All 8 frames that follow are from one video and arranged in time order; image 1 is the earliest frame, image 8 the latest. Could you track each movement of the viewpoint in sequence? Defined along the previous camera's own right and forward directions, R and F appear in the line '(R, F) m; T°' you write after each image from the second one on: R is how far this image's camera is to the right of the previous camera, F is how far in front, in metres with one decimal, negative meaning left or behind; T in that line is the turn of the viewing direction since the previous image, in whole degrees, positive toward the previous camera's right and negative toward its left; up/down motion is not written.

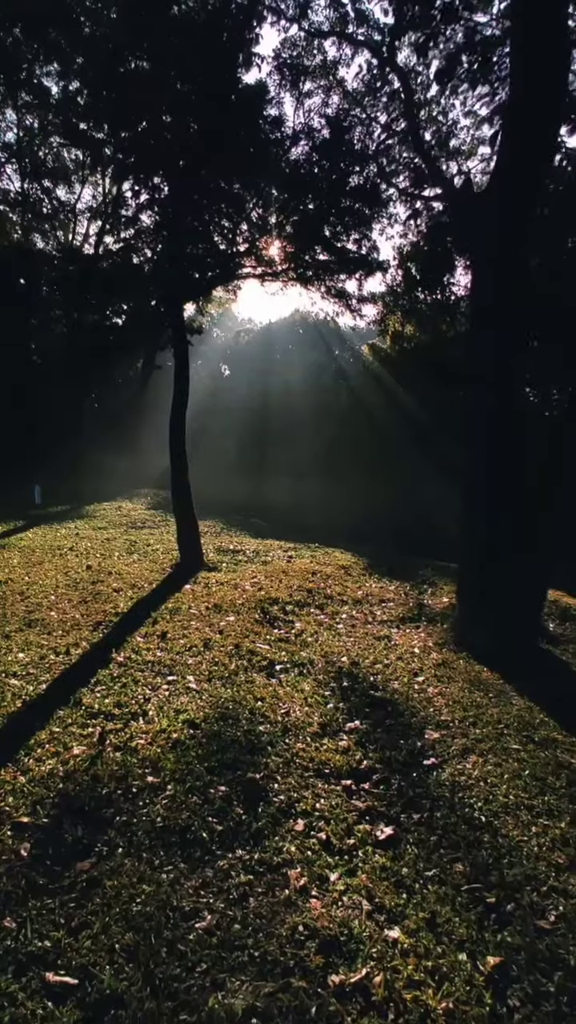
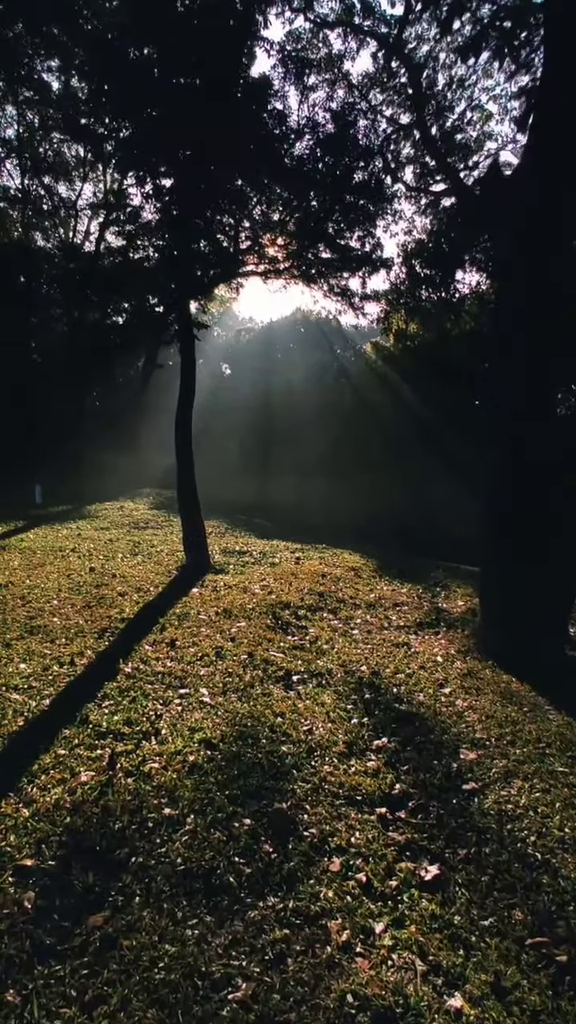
(-0.1, +0.3) m; 0°
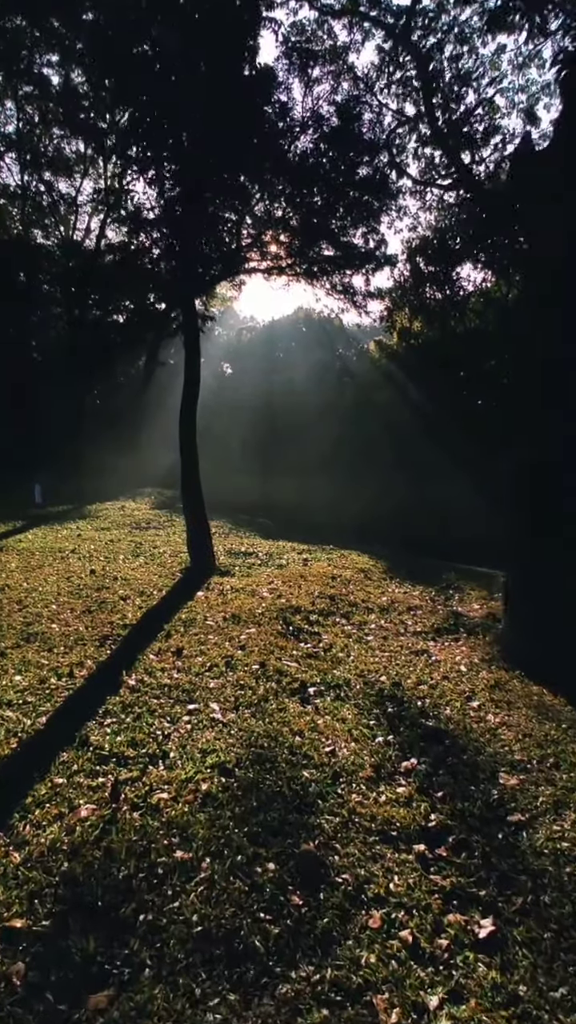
(-0.1, +0.4) m; 0°
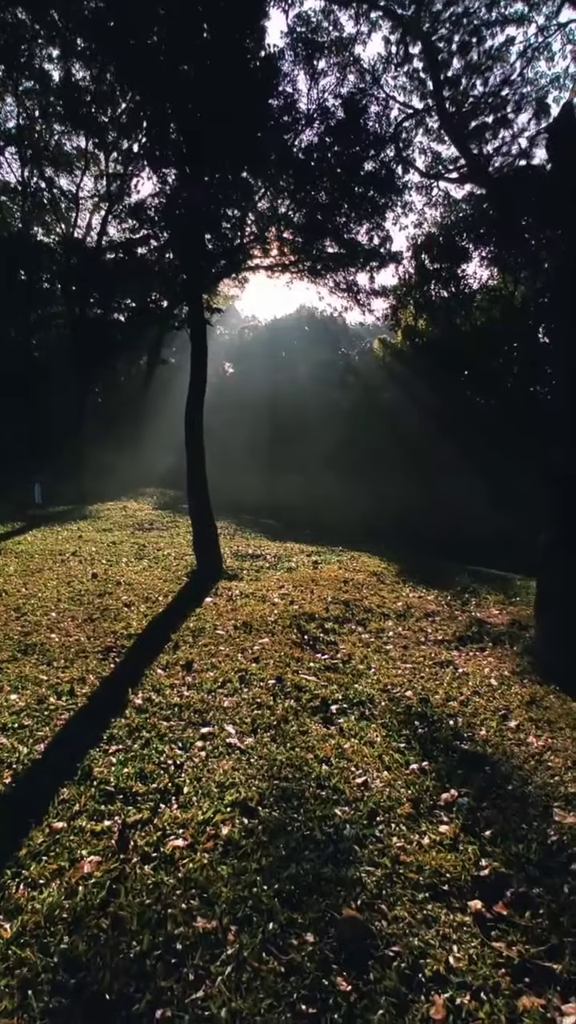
(-0.1, +0.4) m; 0°
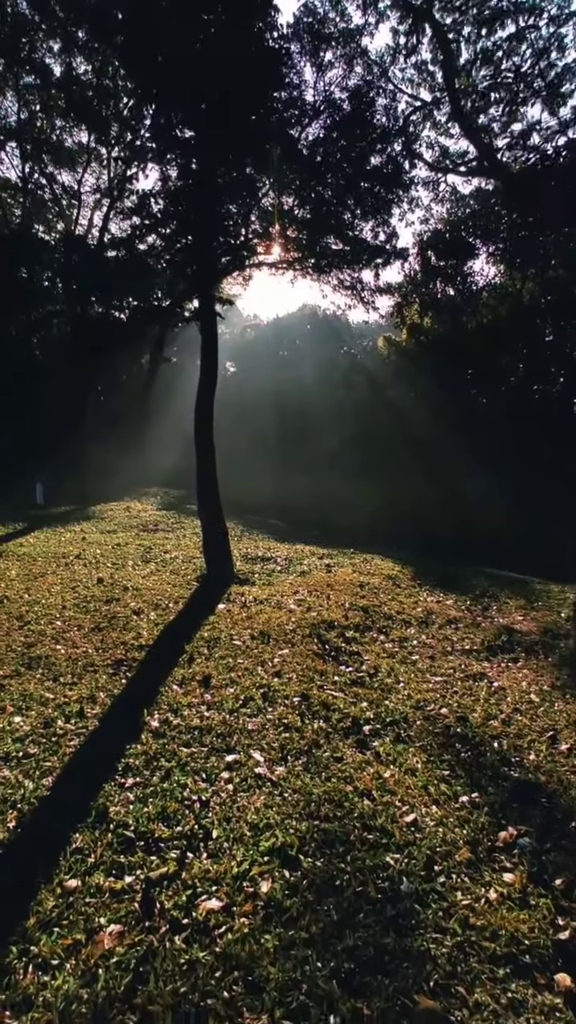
(-0.2, +0.4) m; 0°
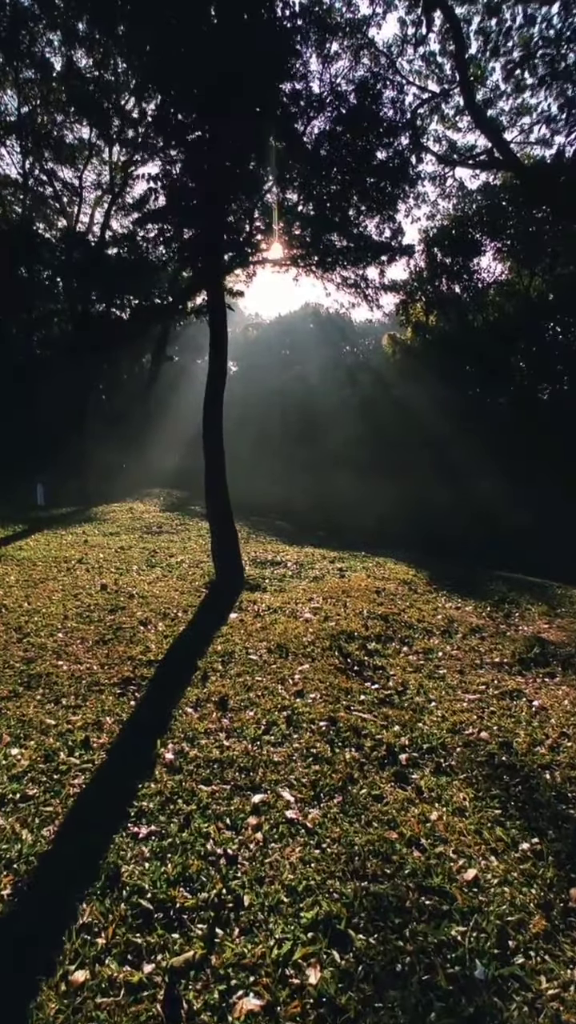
(-0.1, +0.4) m; 0°
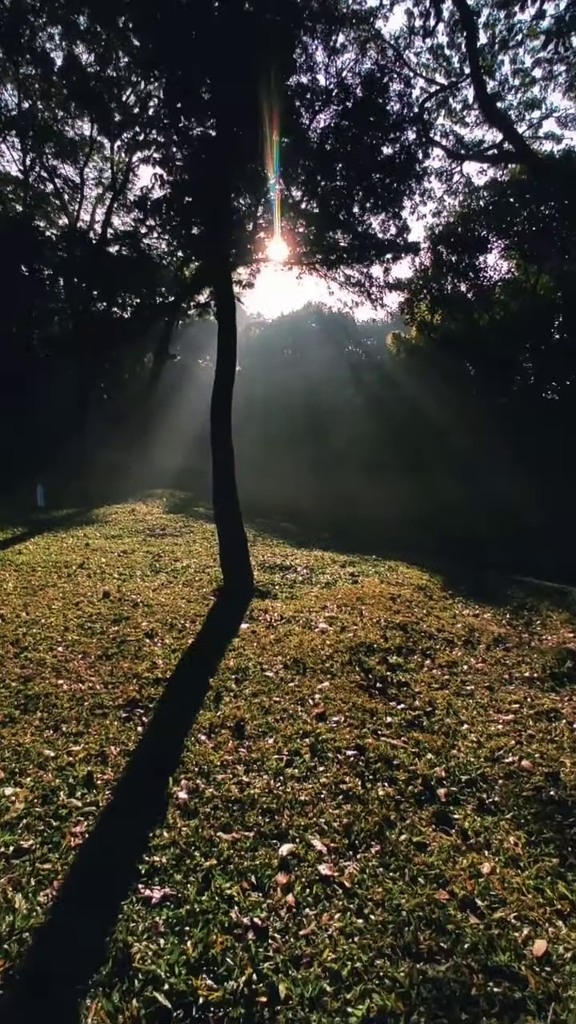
(-0.1, +0.4) m; 0°
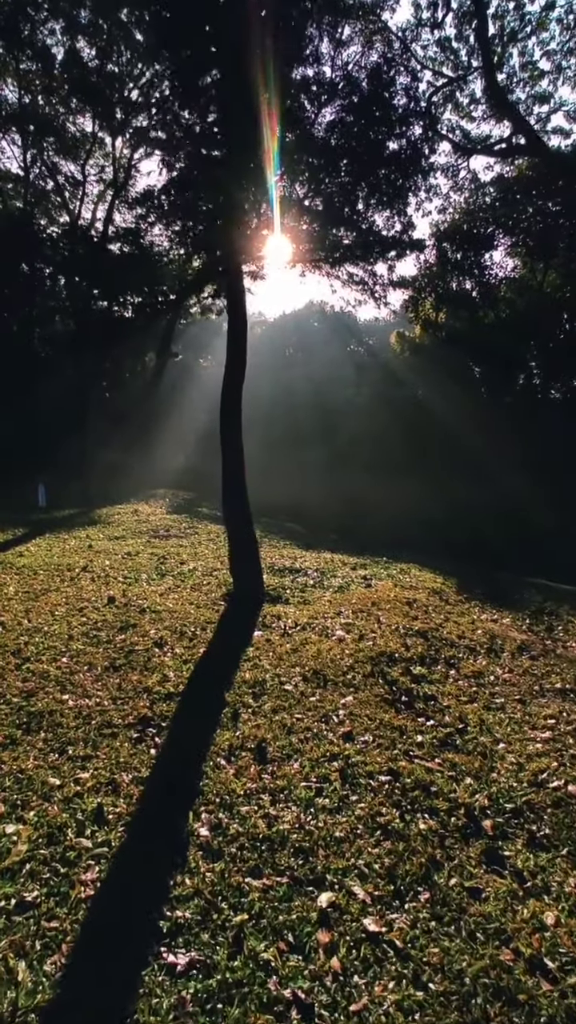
(-0.1, +0.3) m; 0°
